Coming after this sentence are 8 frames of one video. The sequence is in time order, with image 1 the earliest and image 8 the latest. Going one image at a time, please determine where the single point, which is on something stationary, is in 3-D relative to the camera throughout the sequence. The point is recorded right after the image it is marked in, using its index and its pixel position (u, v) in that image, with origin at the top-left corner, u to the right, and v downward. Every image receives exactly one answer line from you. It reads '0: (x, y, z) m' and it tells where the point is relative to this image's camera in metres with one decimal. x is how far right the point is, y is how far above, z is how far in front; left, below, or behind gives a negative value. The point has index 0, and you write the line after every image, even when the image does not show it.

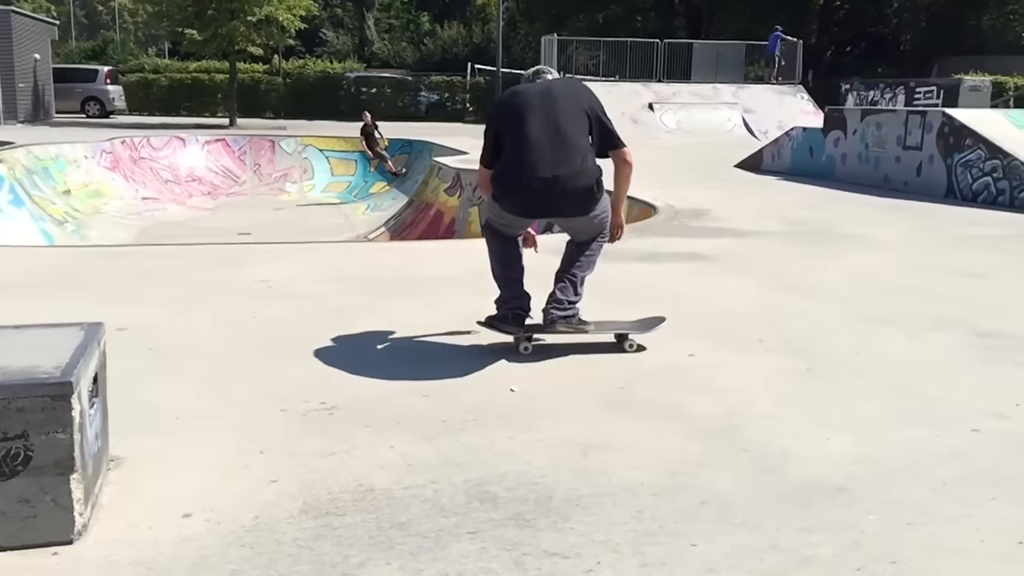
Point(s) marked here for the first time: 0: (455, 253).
0: (-0.4, +0.3, +7.4) m
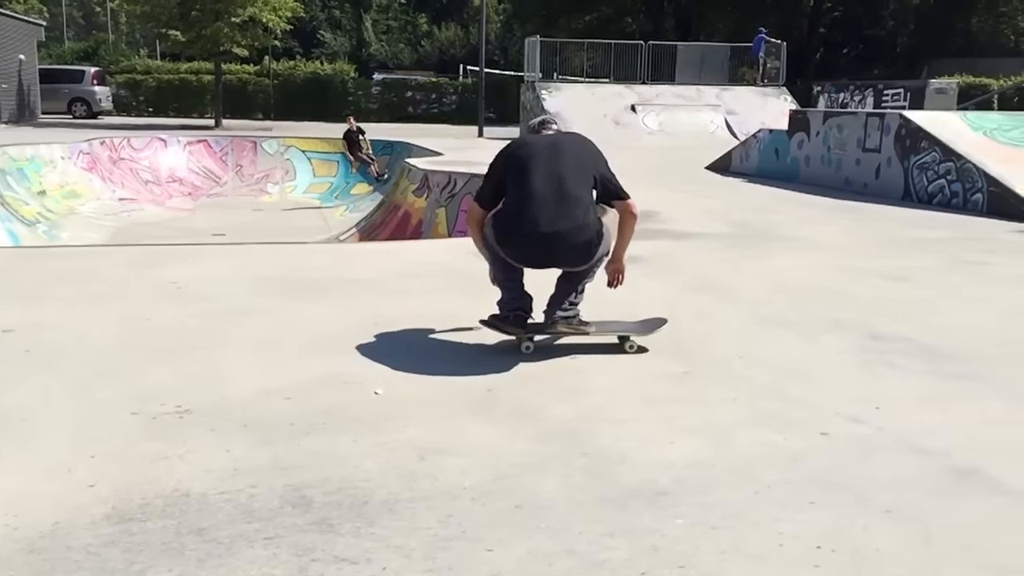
0: (-1.0, +0.3, +7.3) m
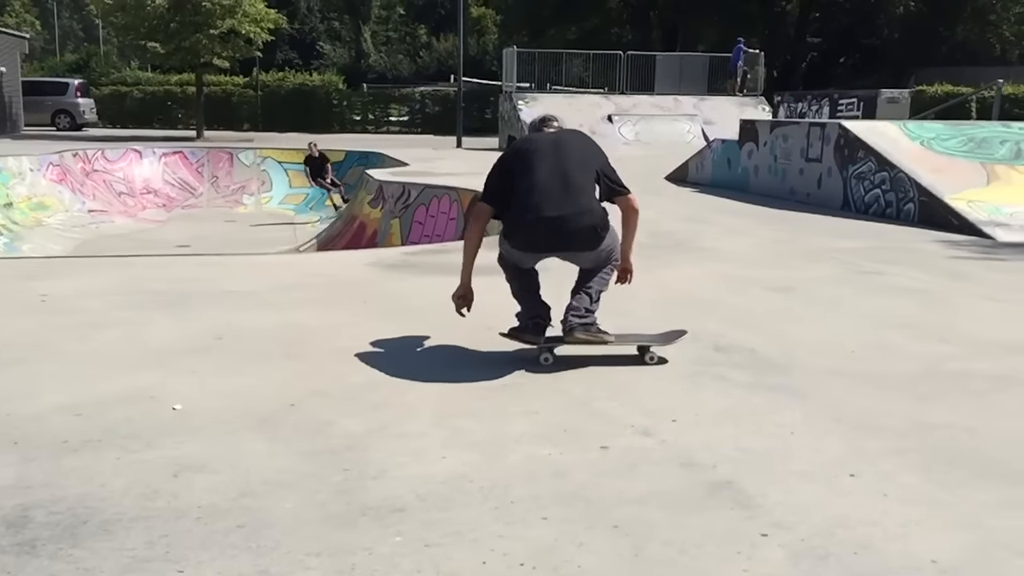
0: (-1.7, +0.2, +7.3) m
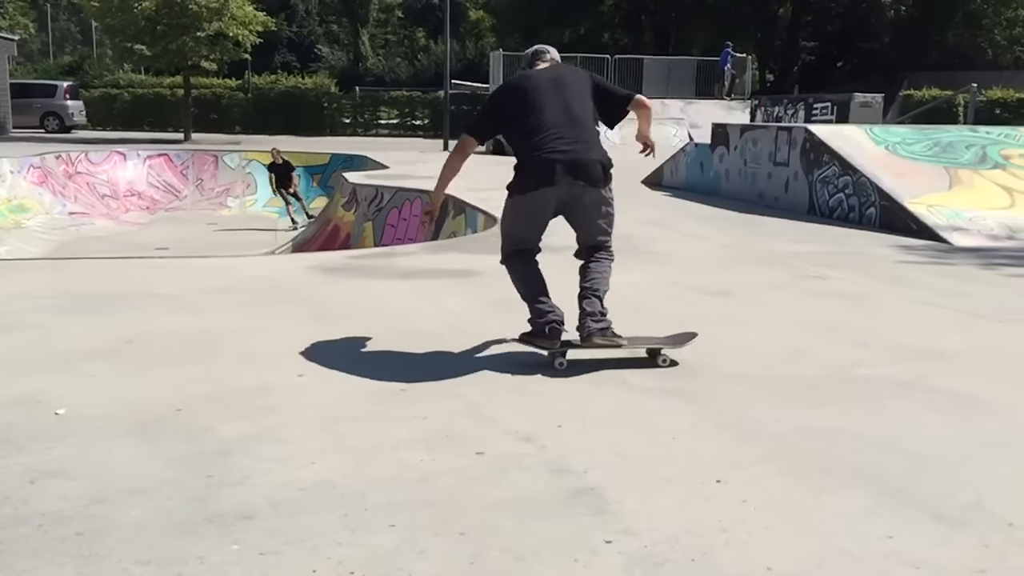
0: (-2.2, +0.2, +7.3) m
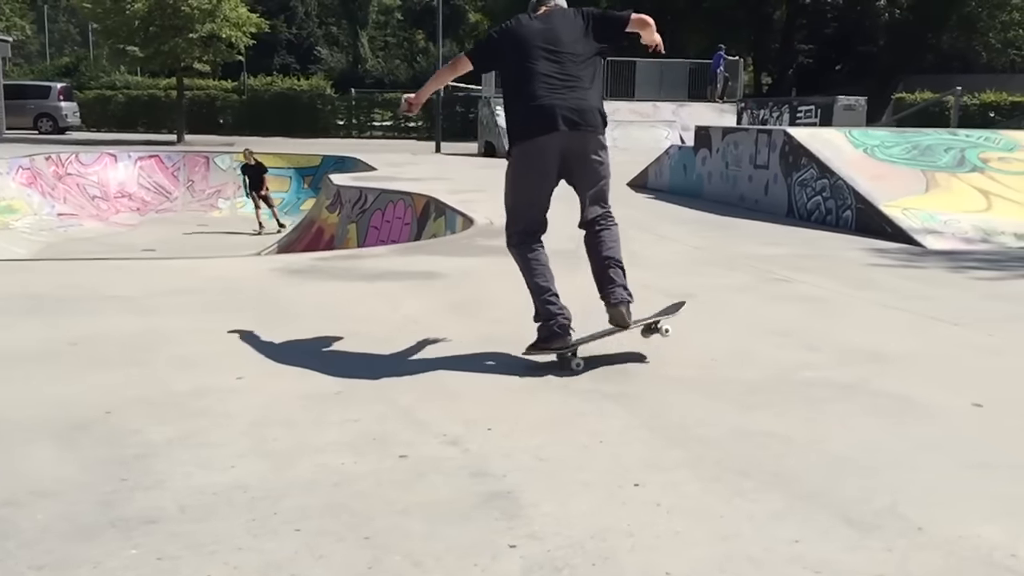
0: (-2.5, +0.2, +7.3) m
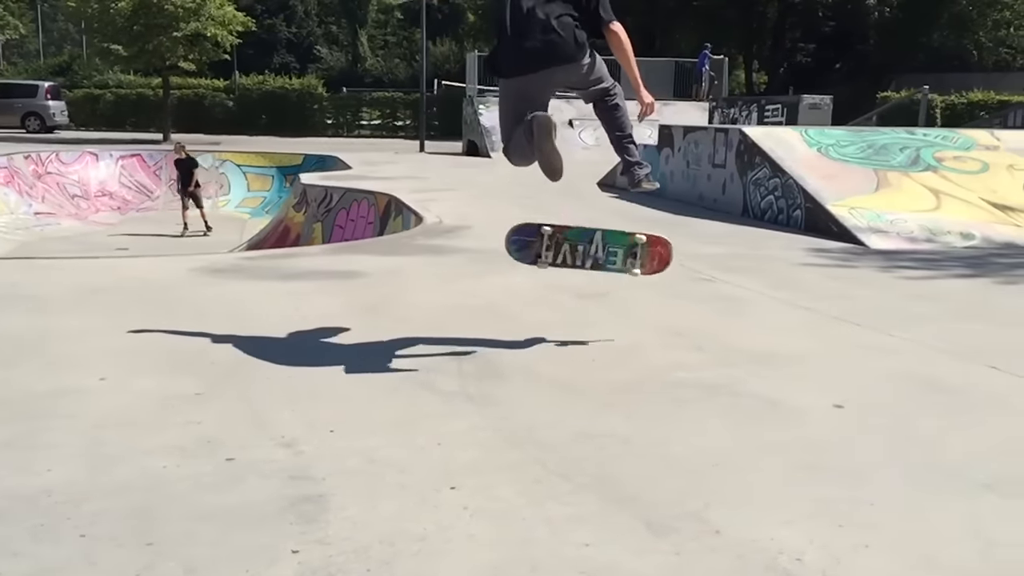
0: (-3.0, +0.2, +7.2) m
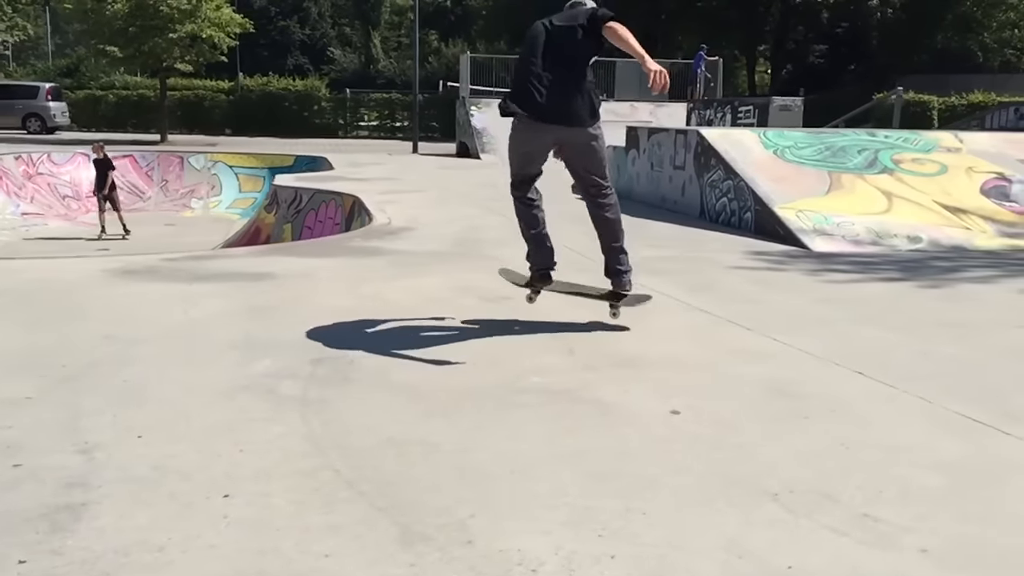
0: (-3.7, +0.2, +7.2) m
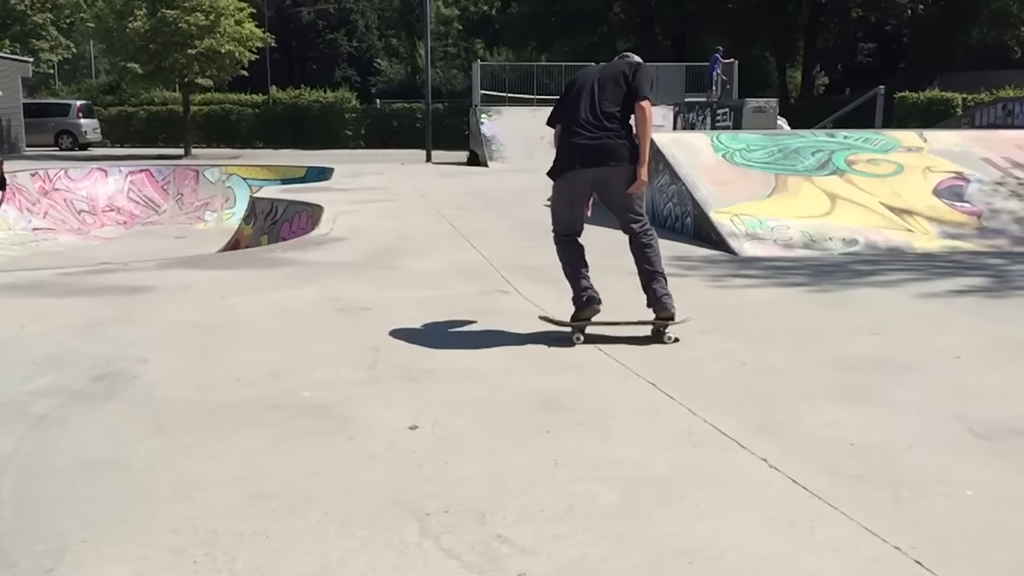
0: (-4.6, 0.0, +7.3) m
